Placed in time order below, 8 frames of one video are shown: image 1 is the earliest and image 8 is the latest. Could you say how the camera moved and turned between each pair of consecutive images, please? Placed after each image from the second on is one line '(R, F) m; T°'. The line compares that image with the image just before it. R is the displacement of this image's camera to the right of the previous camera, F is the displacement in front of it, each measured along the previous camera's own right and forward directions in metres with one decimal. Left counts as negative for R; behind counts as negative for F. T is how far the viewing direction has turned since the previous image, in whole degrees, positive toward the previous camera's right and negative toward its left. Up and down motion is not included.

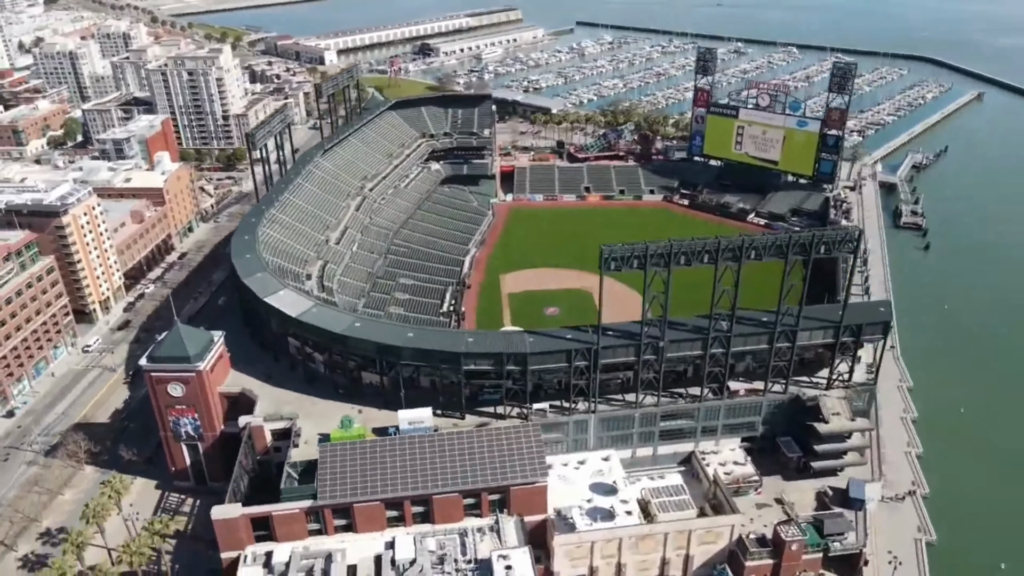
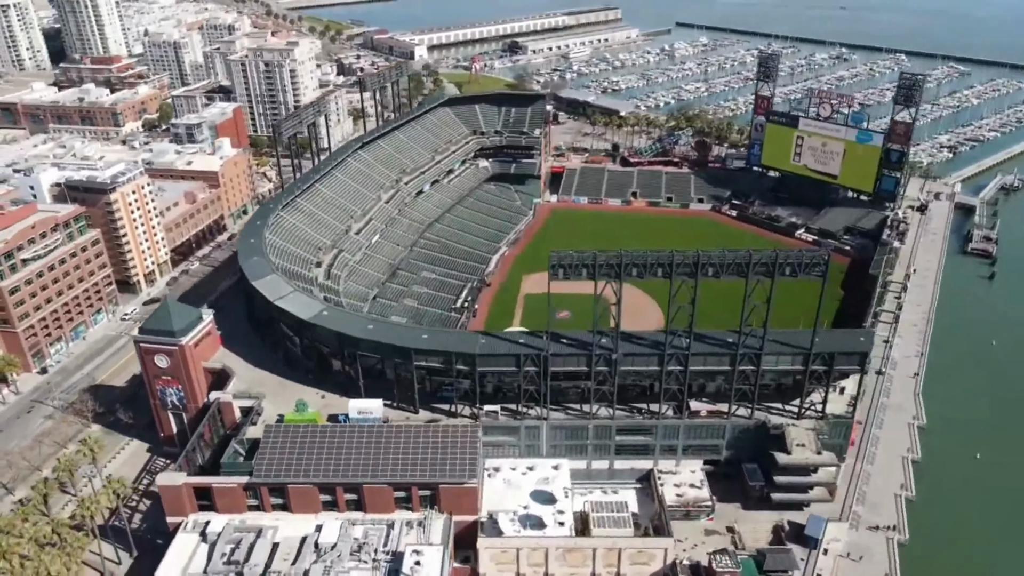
(+10.2, +0.6) m; -8°
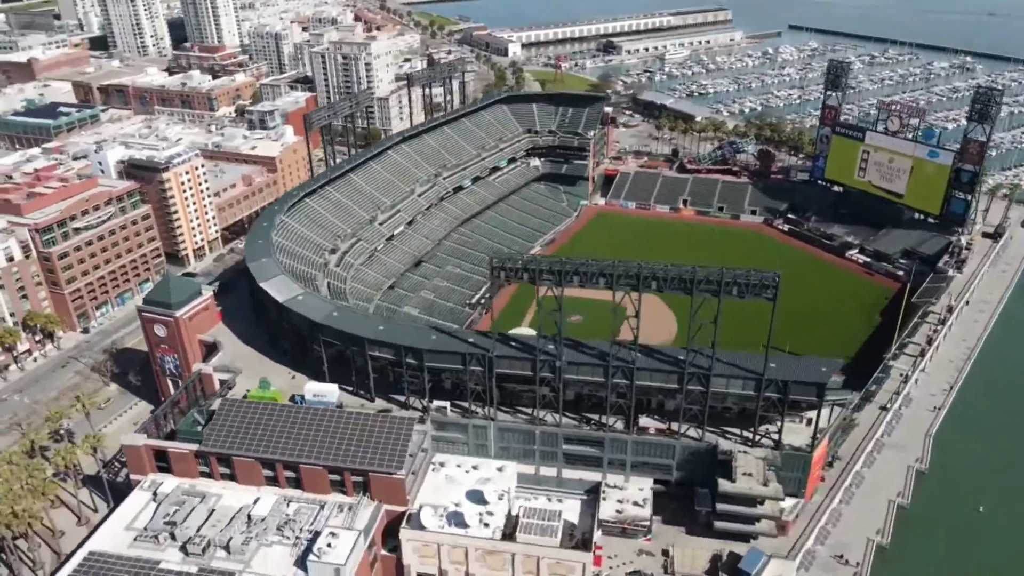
(+10.9, +0.6) m; -8°
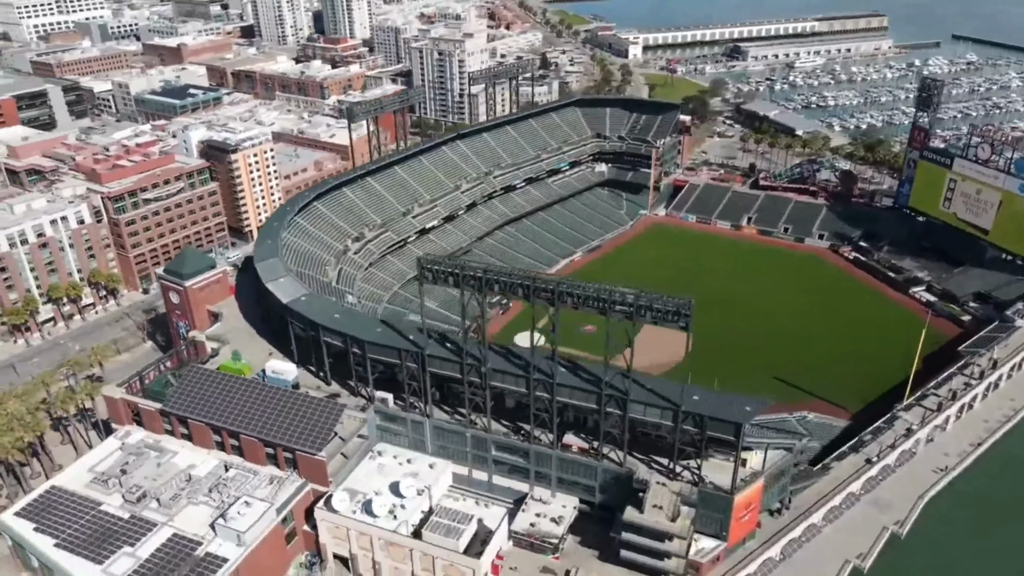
(+13.9, +0.9) m; -11°
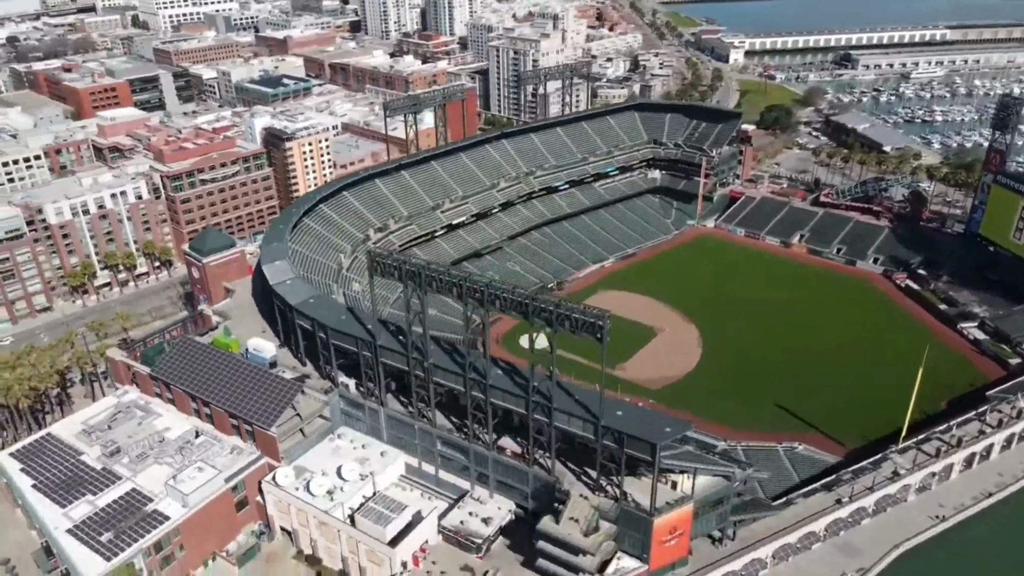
(+11.3, +0.6) m; -9°
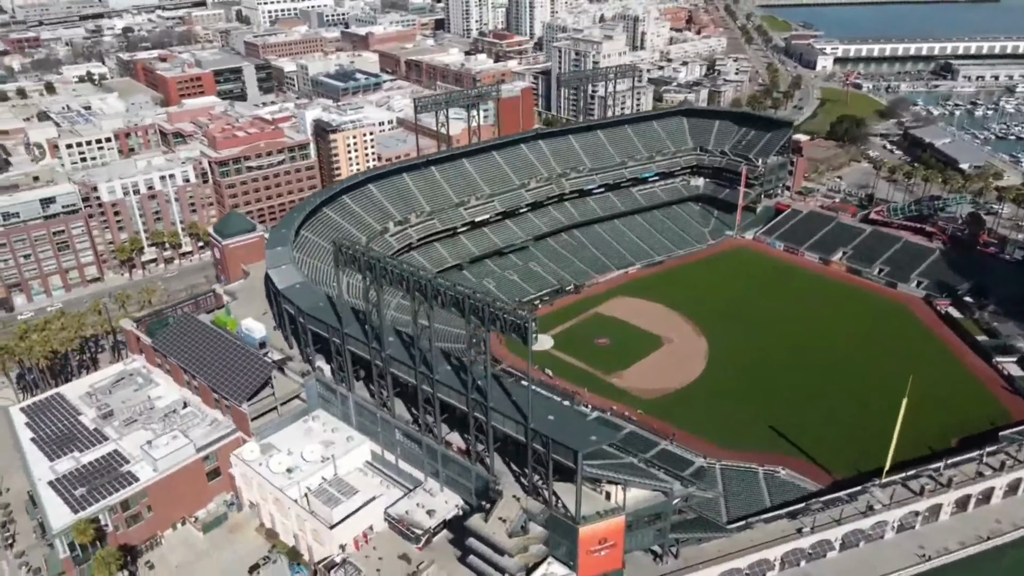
(+9.3, +0.3) m; -7°
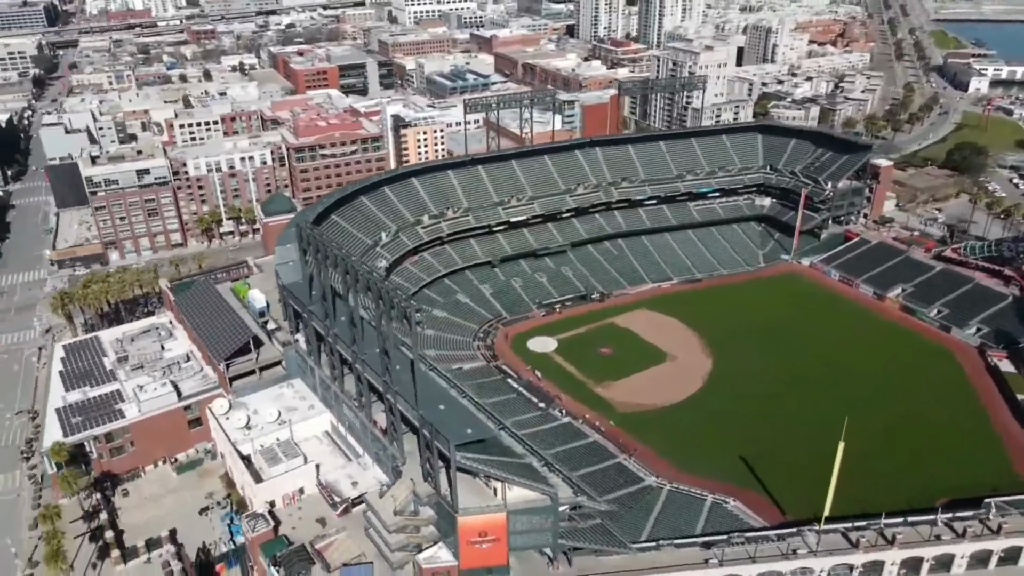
(+15.2, -0.2) m; -11°
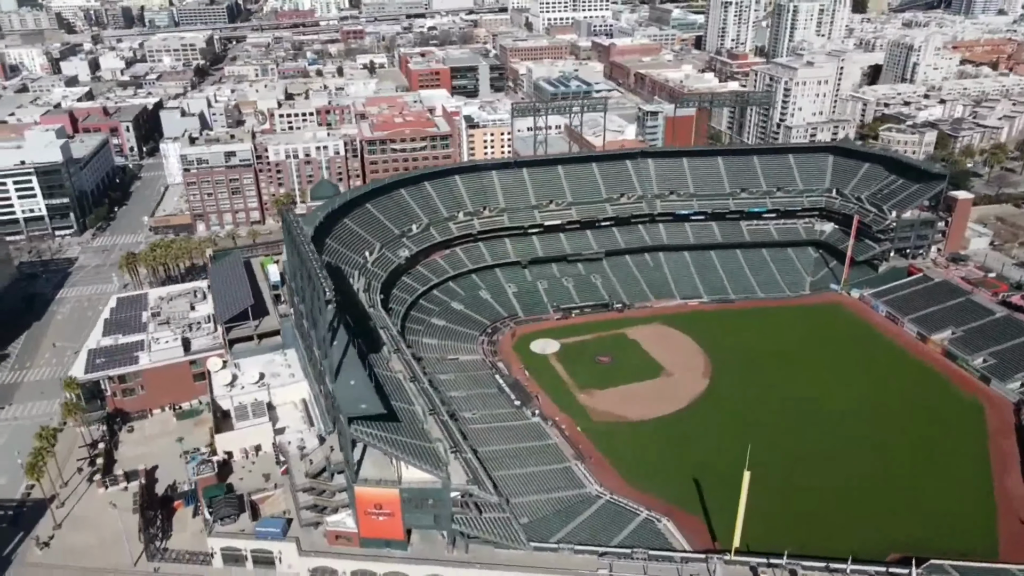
(+15.3, -0.5) m; -11°
